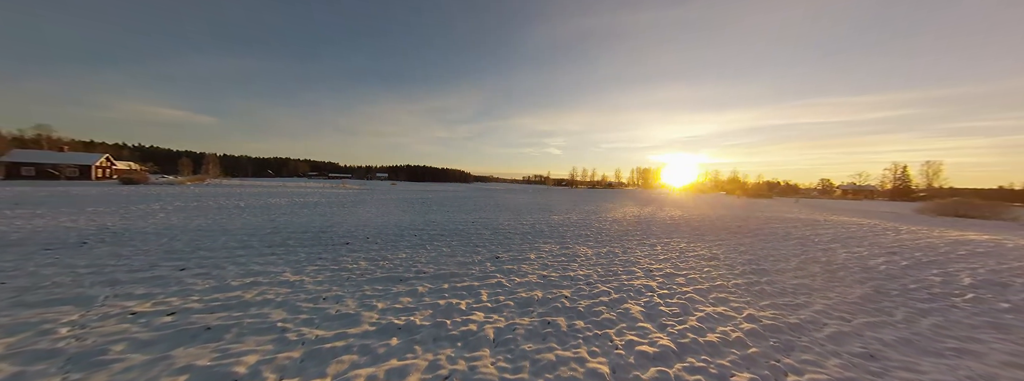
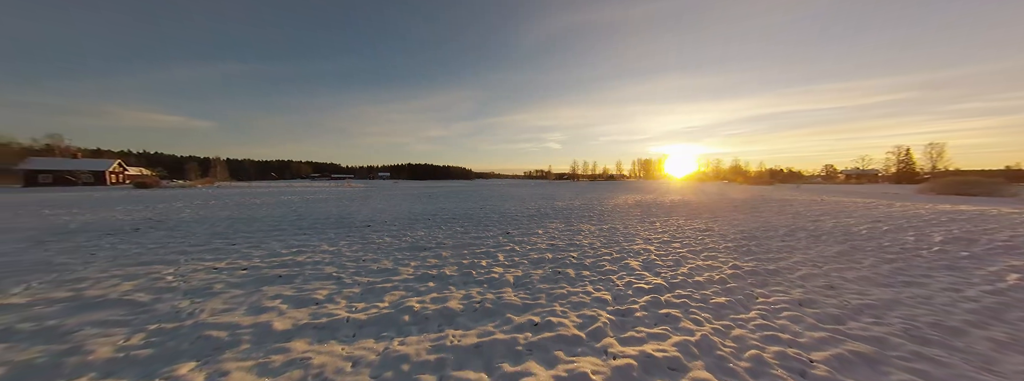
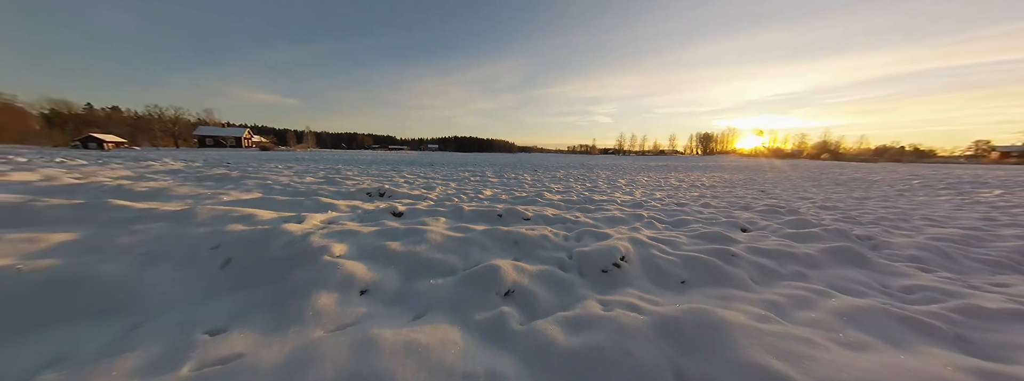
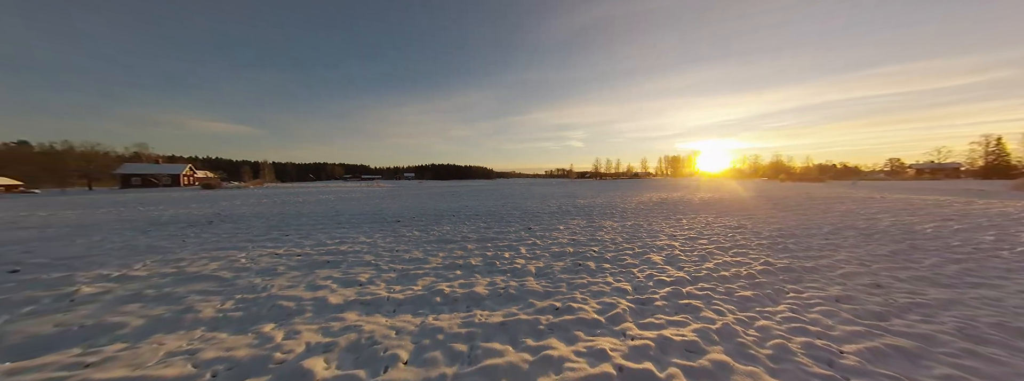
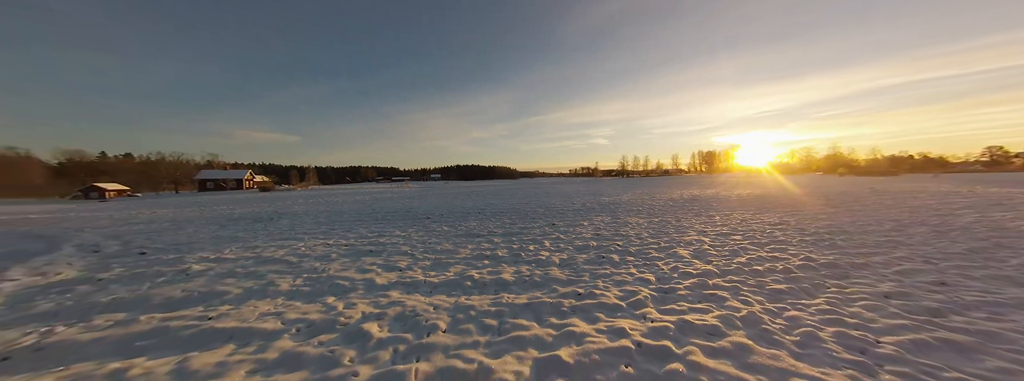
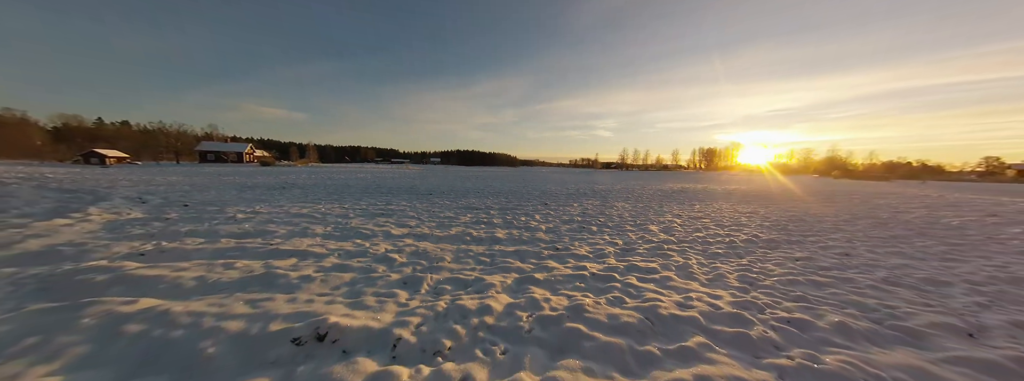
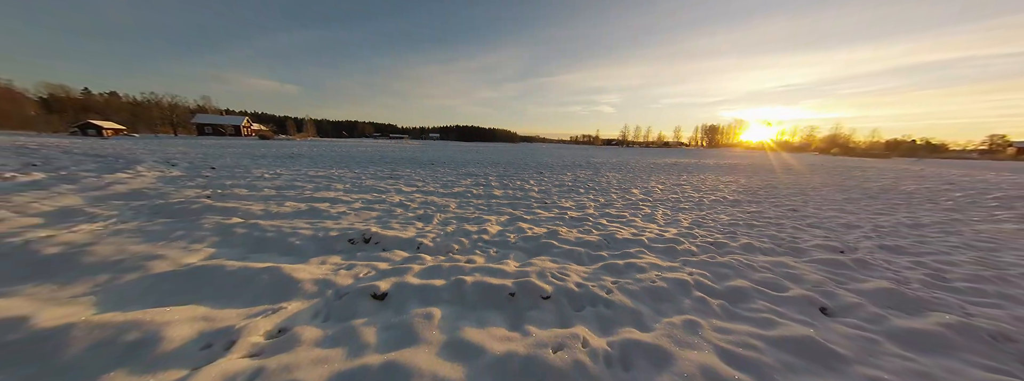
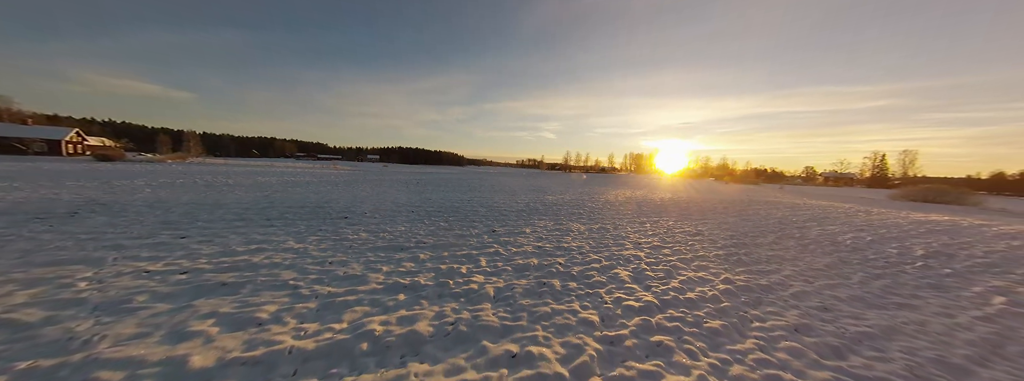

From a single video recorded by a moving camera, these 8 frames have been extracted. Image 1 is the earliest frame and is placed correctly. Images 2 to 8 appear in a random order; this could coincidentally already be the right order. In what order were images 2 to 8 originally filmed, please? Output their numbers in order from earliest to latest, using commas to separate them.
8, 2, 4, 5, 6, 7, 3
